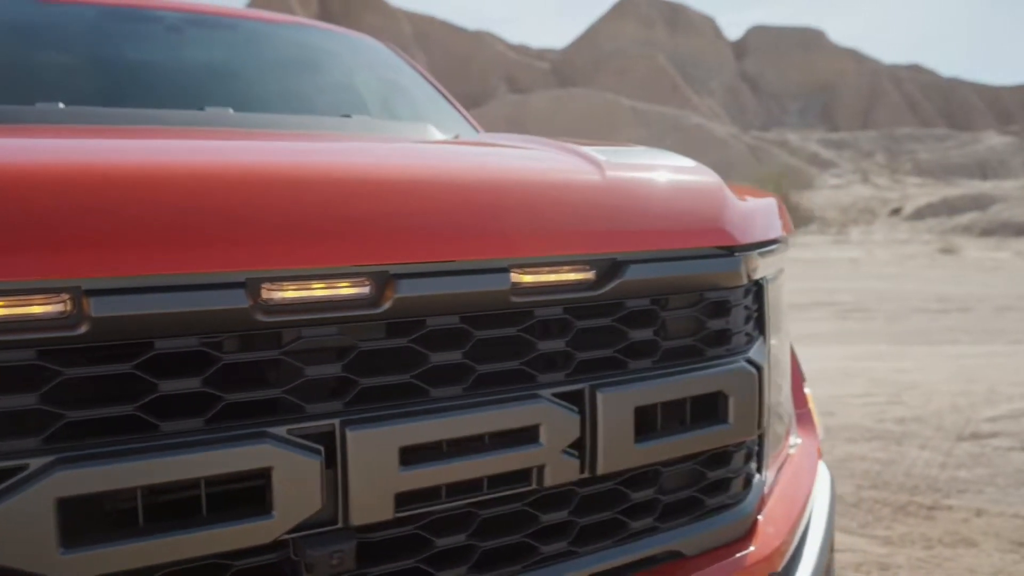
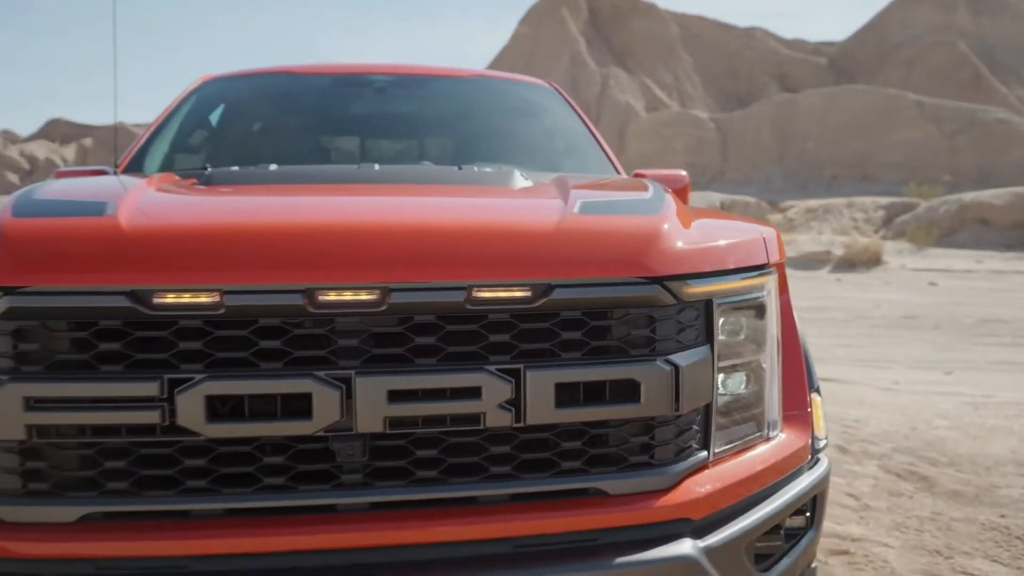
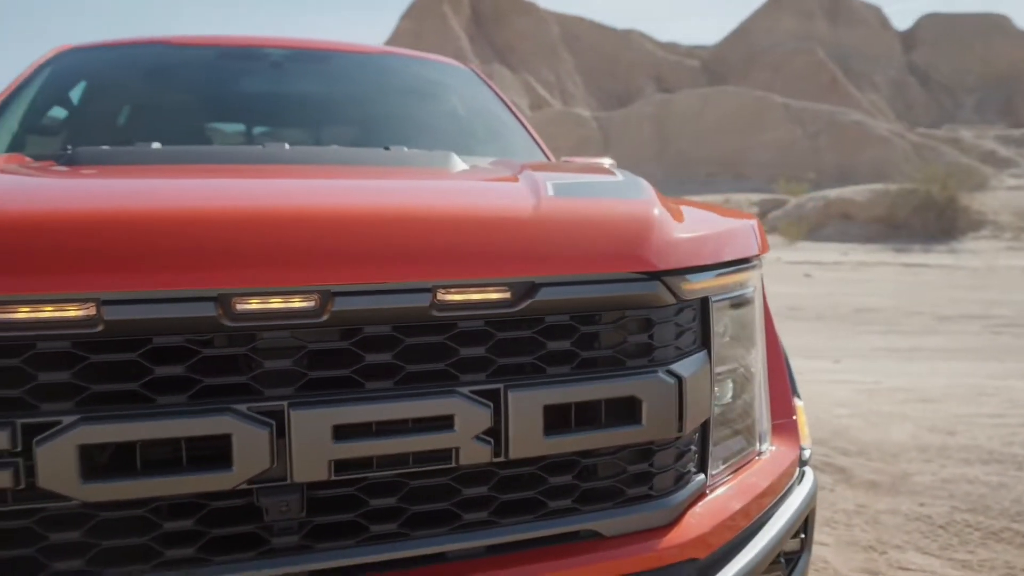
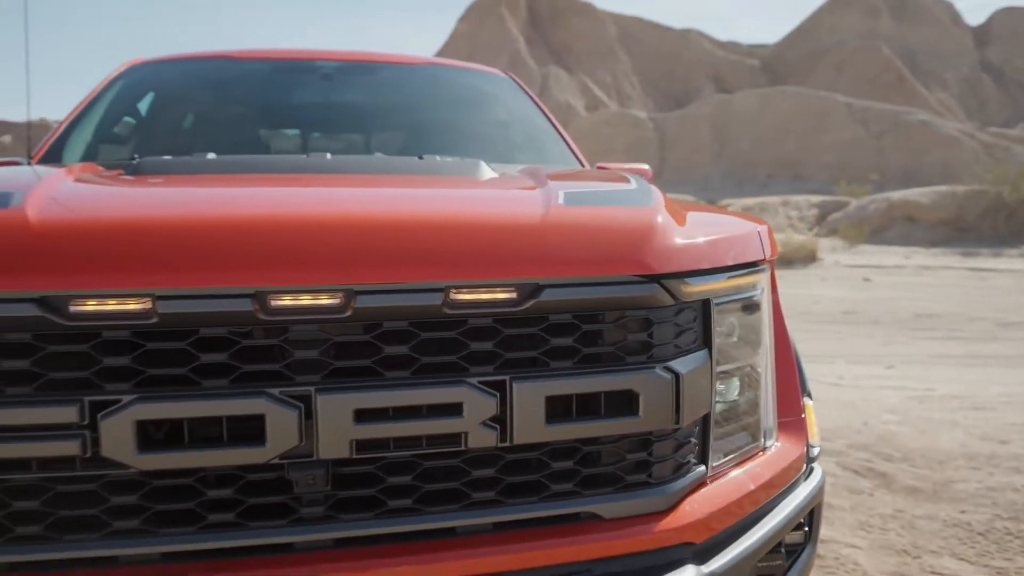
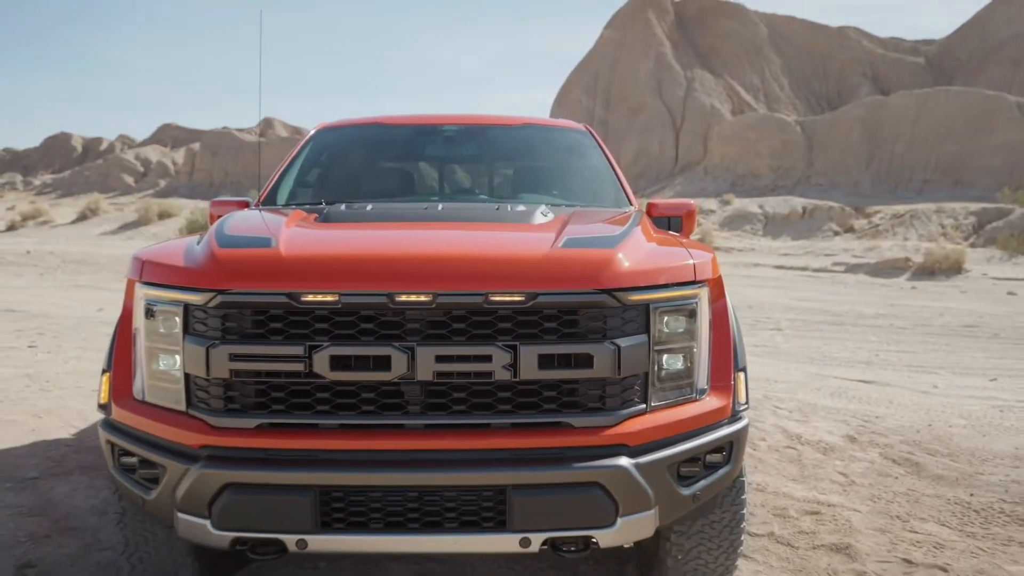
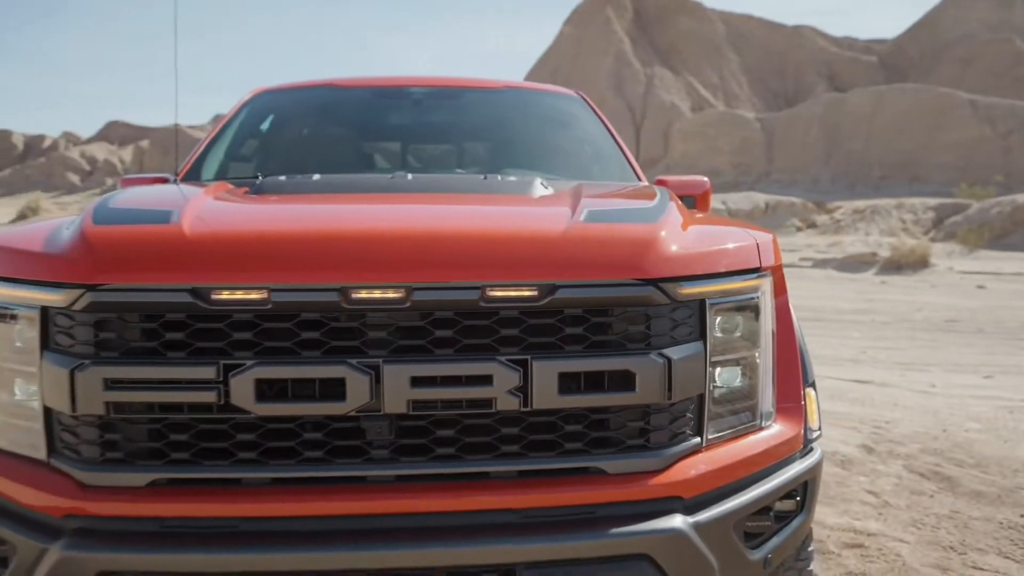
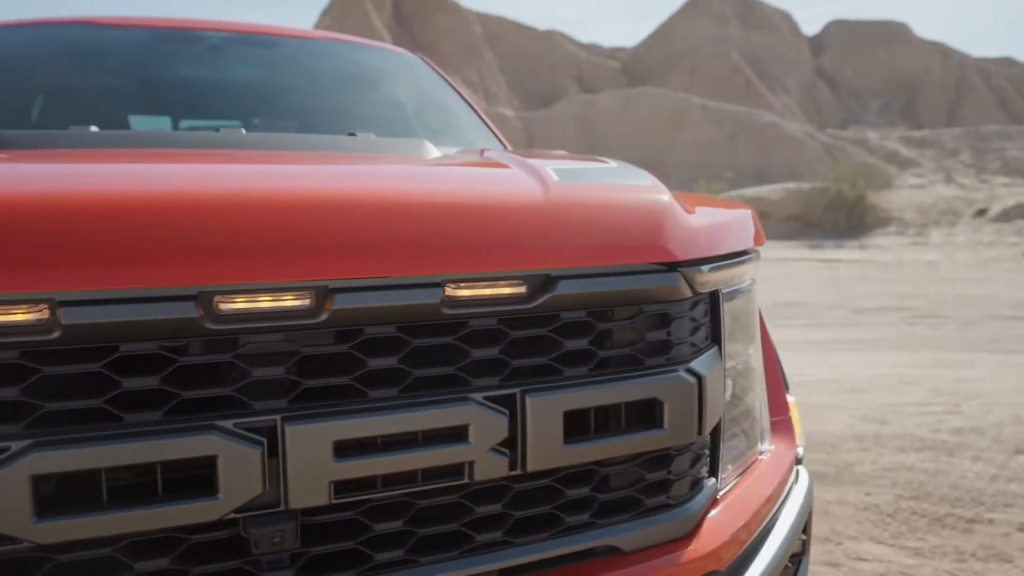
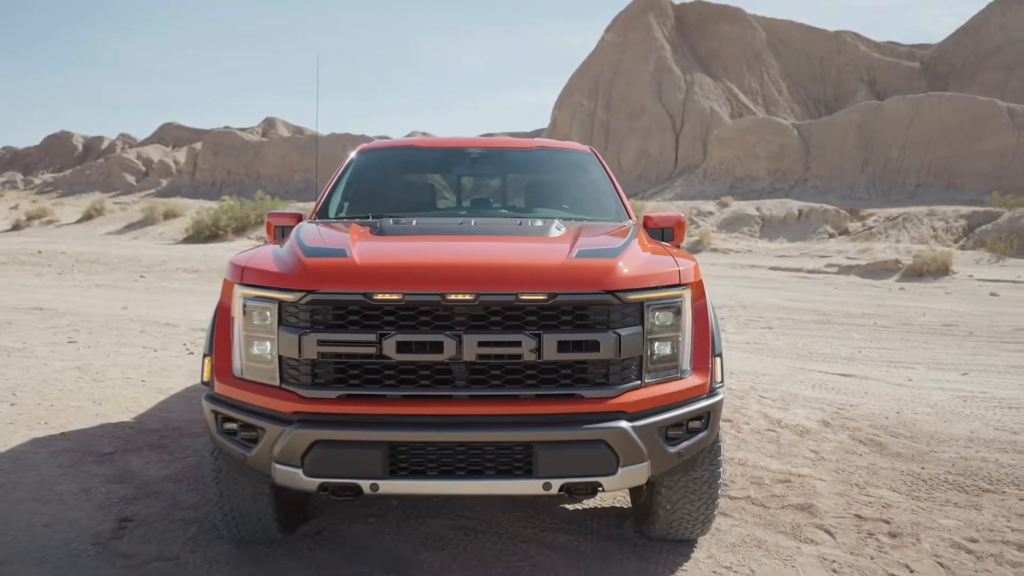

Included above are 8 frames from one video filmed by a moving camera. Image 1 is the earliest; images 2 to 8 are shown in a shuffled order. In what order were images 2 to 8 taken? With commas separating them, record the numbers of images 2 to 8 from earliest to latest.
7, 3, 4, 2, 6, 5, 8
